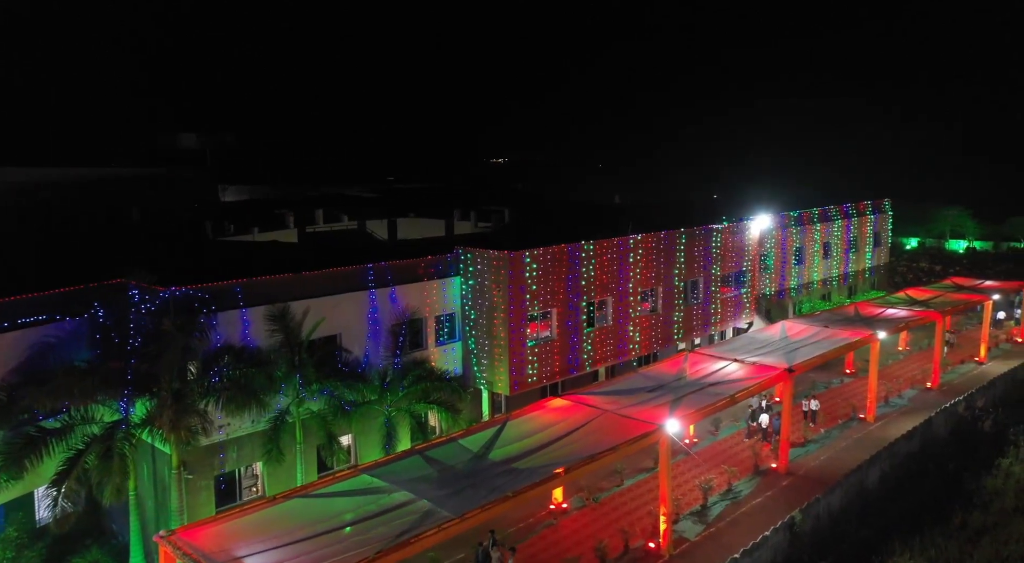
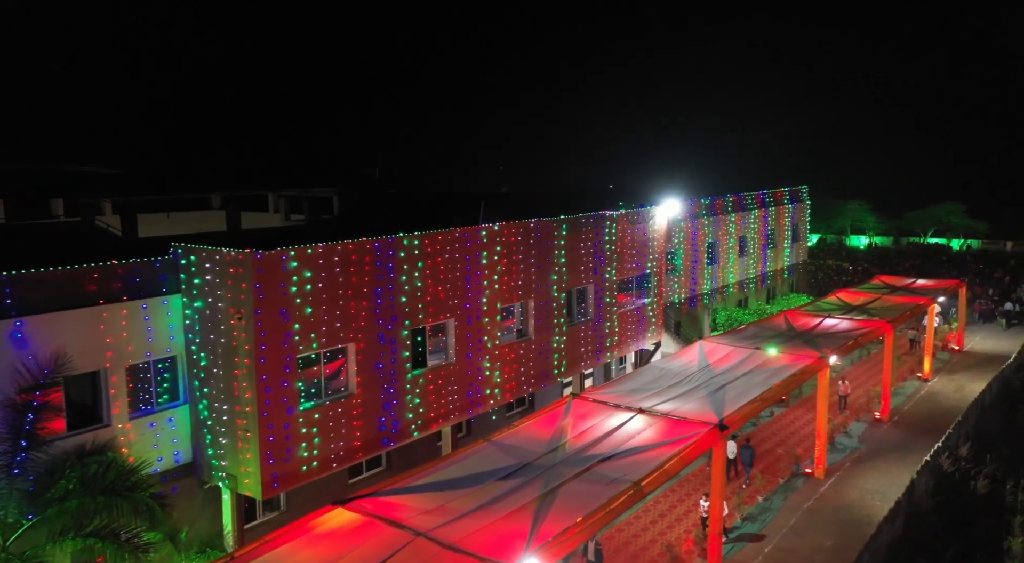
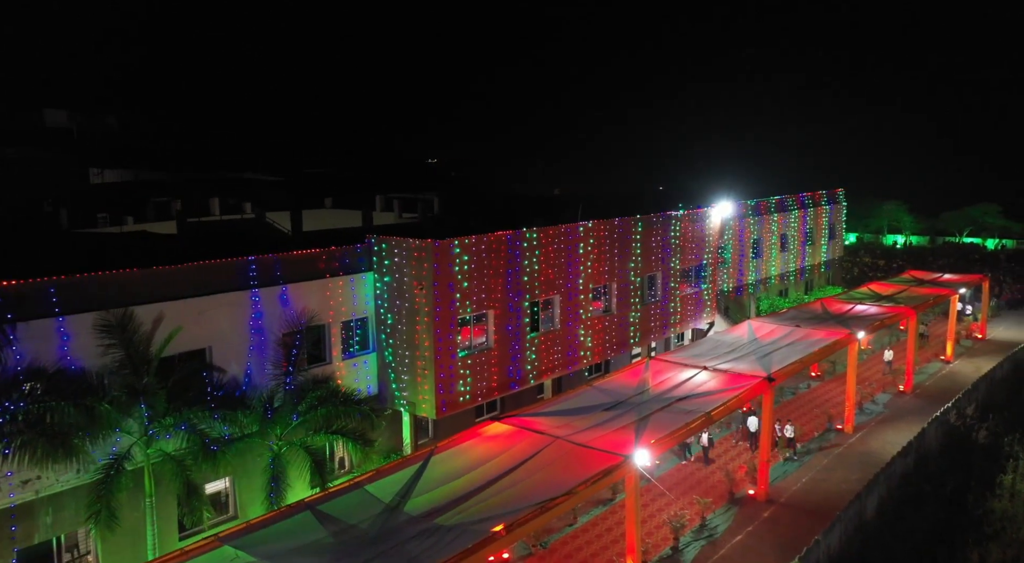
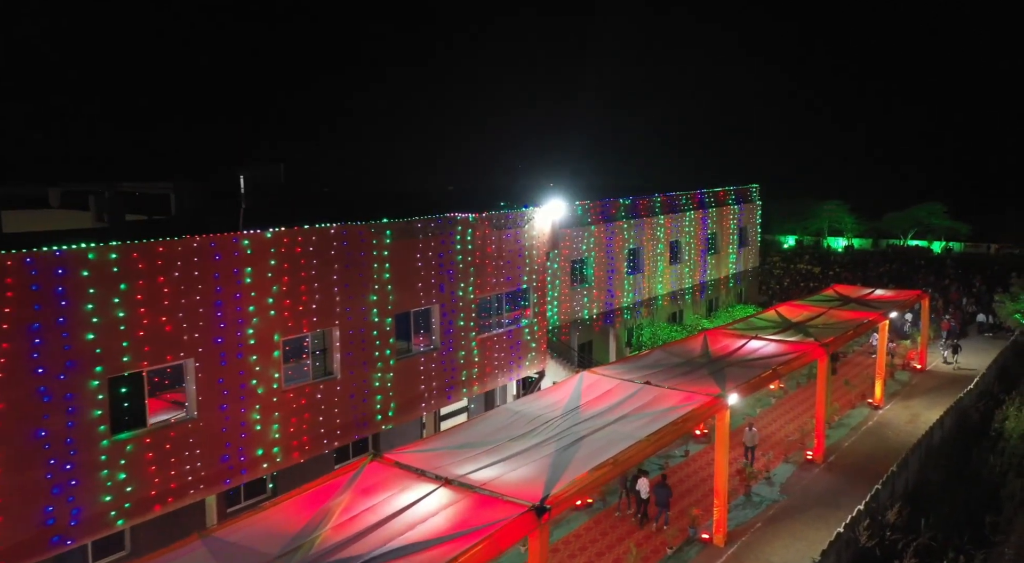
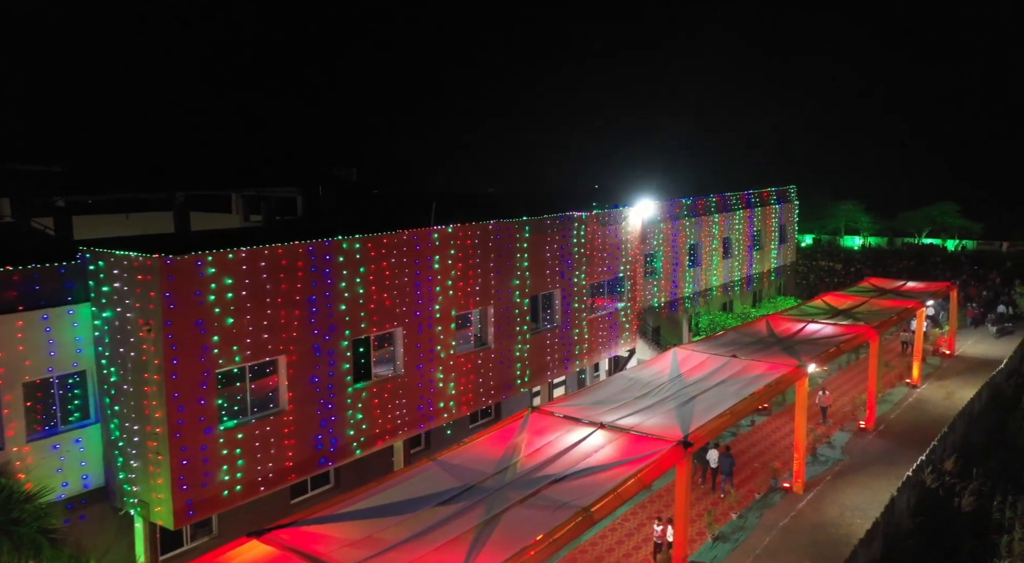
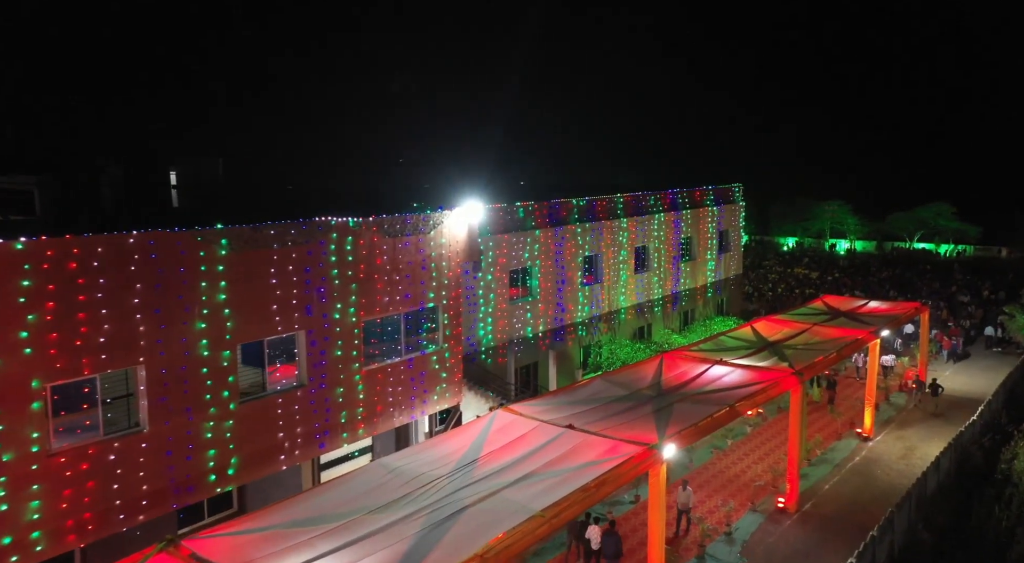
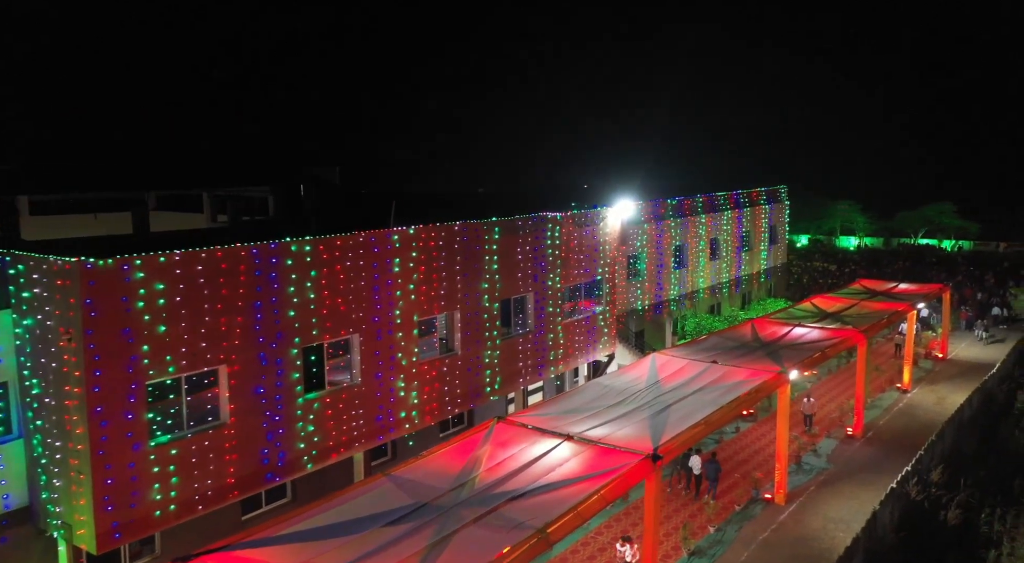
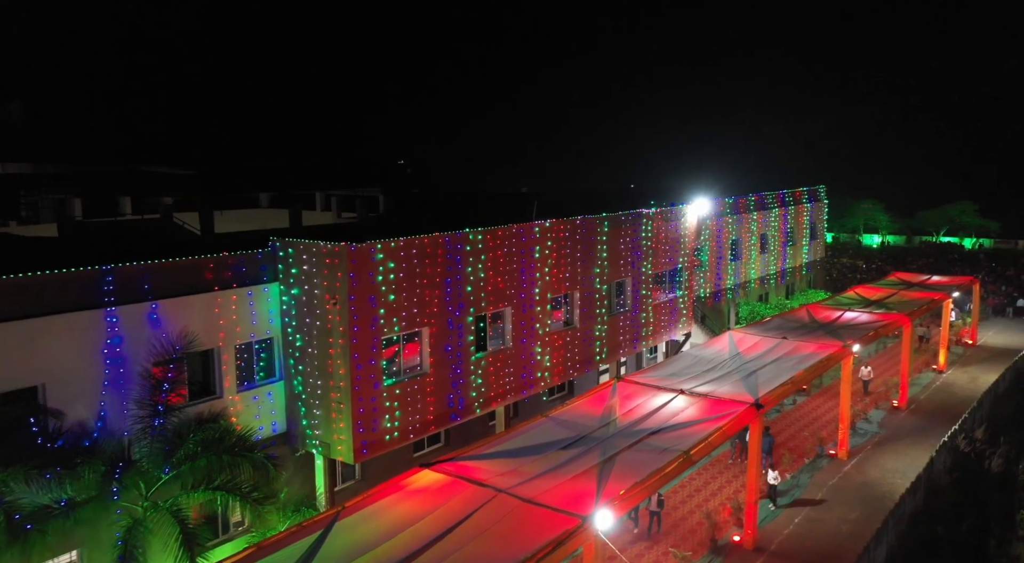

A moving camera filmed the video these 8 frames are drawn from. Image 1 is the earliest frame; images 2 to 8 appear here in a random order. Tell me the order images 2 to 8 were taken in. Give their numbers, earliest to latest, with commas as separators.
3, 8, 2, 5, 7, 4, 6
